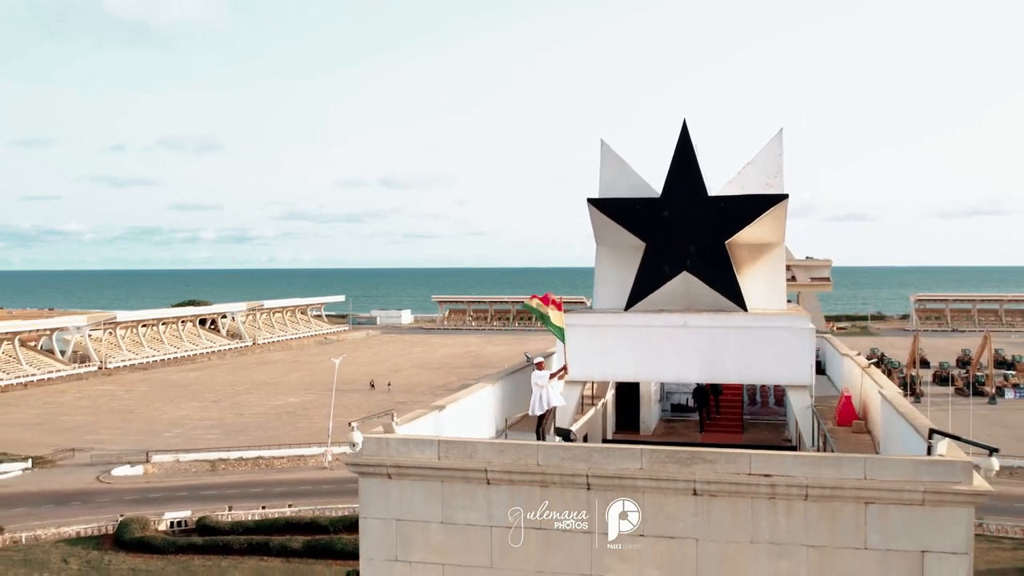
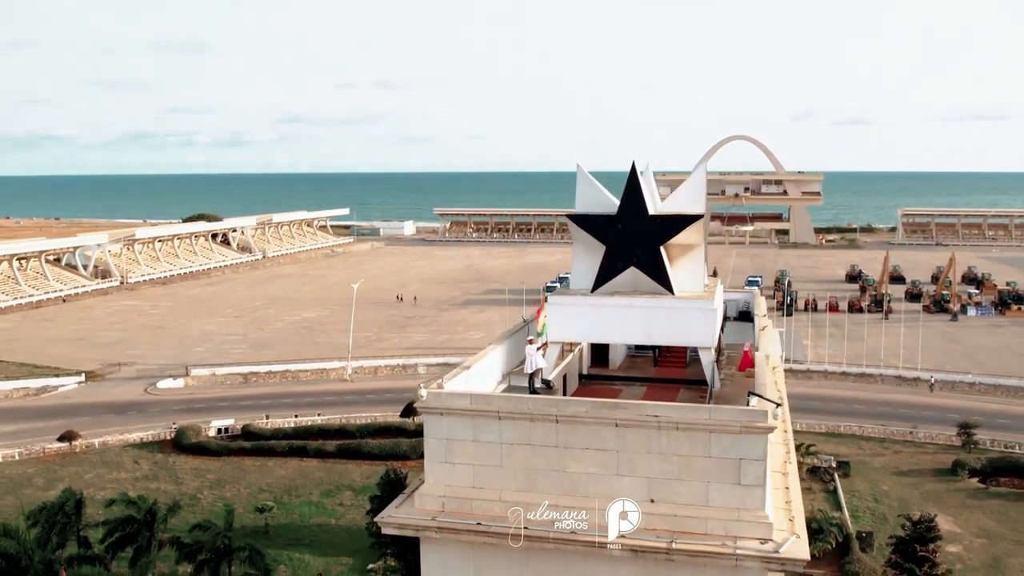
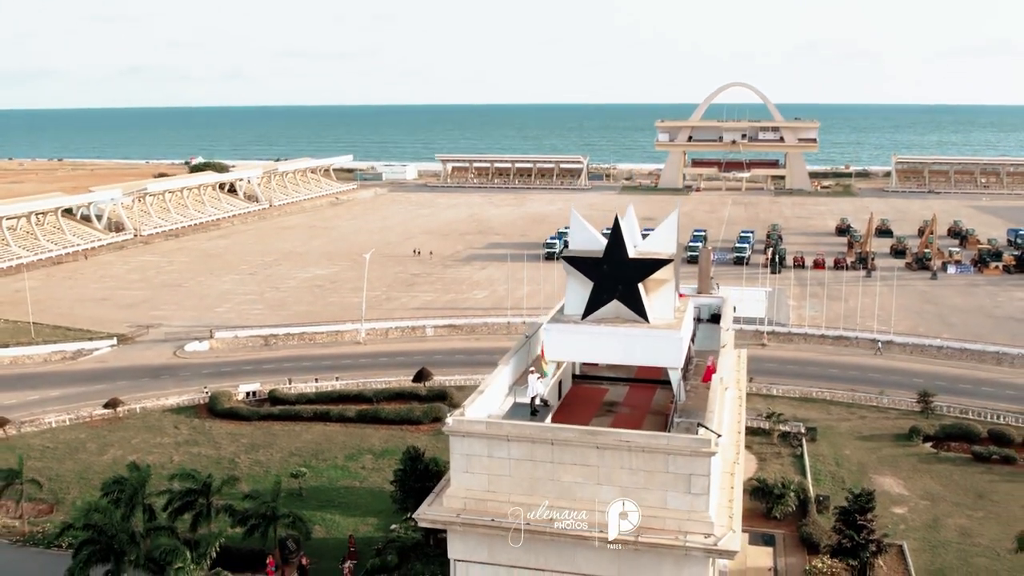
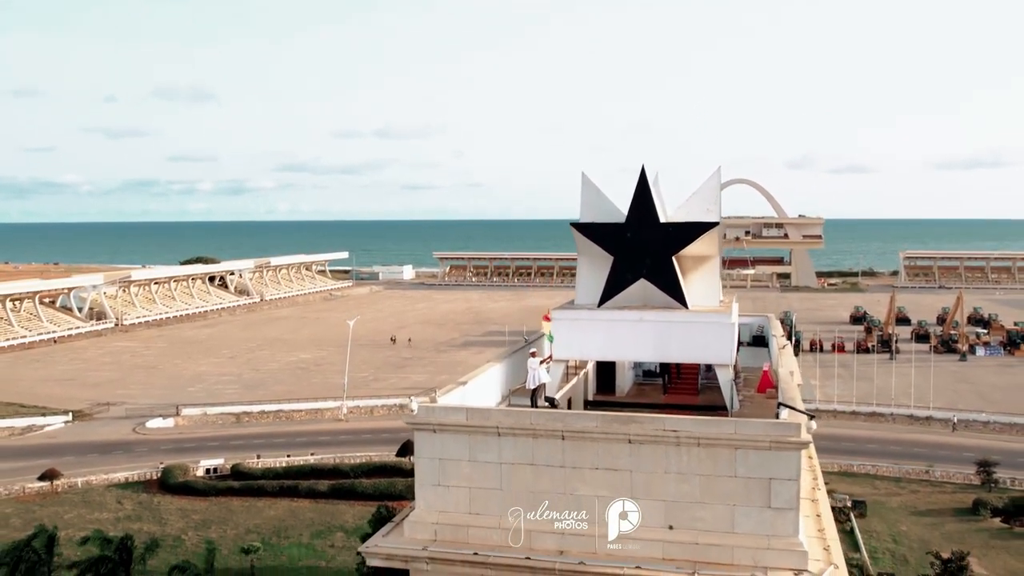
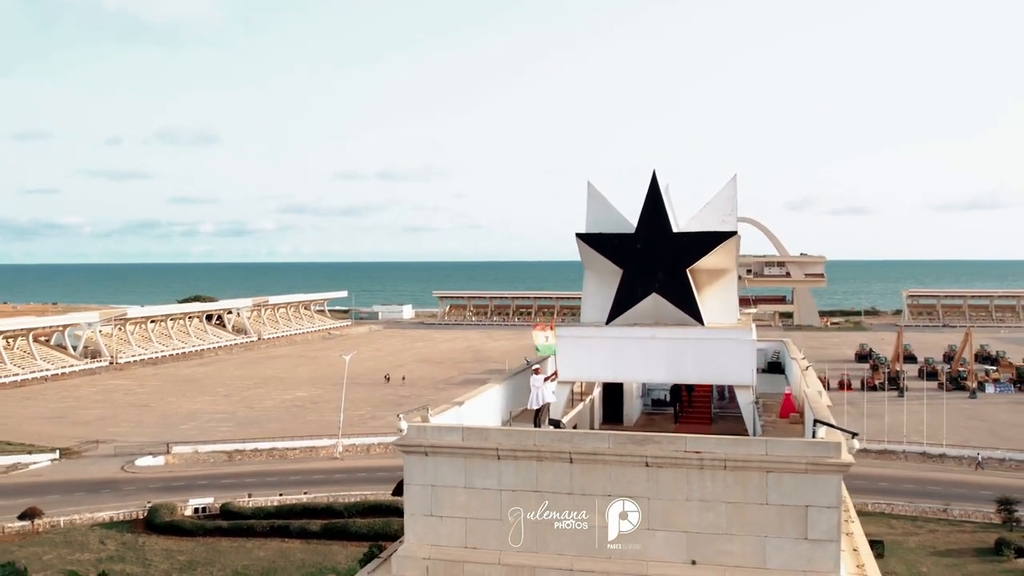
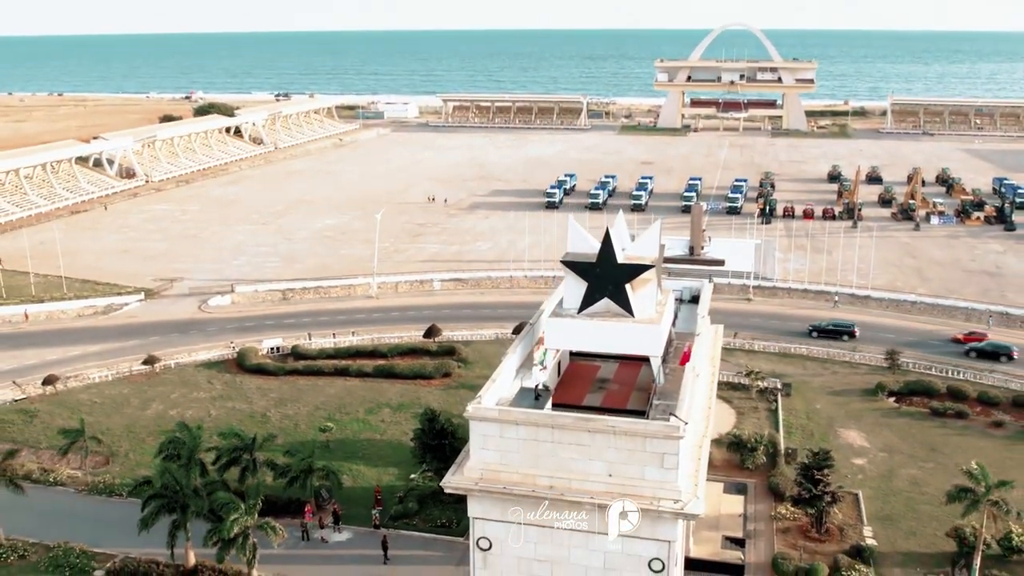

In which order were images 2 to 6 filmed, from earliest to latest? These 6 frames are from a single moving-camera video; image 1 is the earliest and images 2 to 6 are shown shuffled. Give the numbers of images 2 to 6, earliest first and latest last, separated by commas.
5, 4, 2, 3, 6
